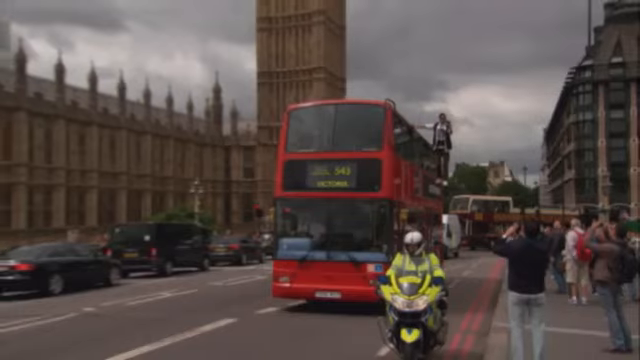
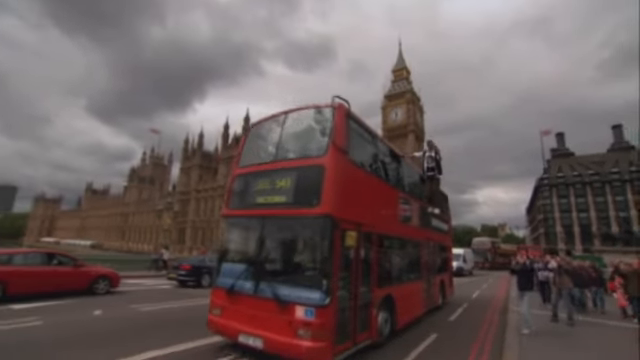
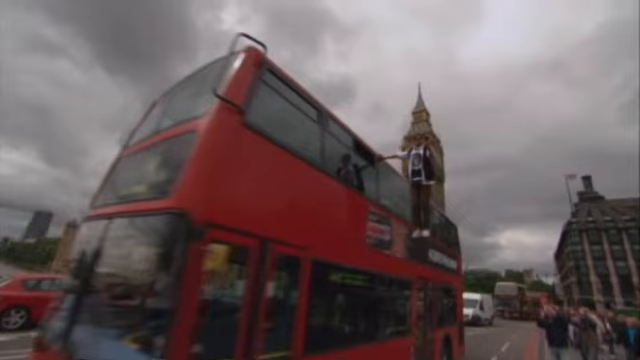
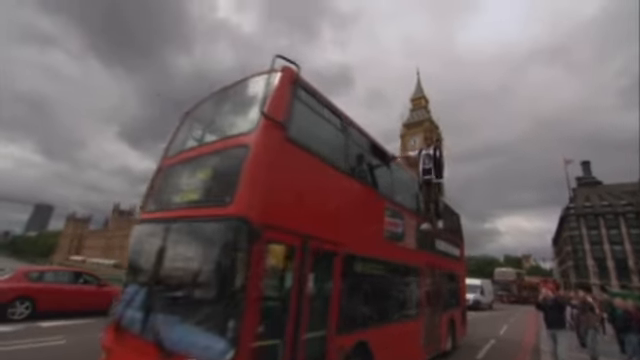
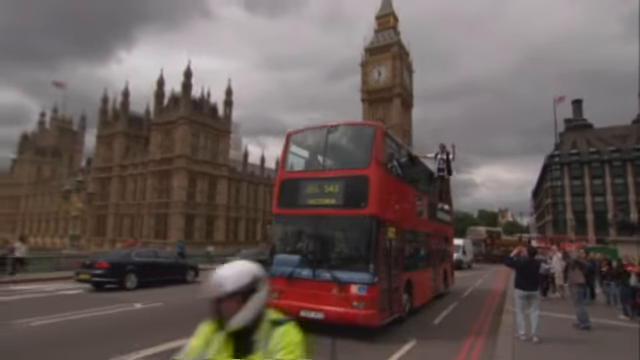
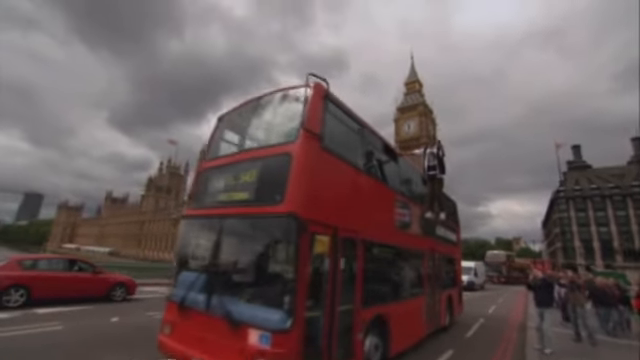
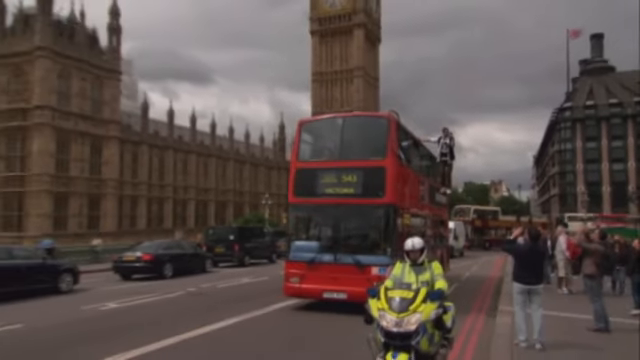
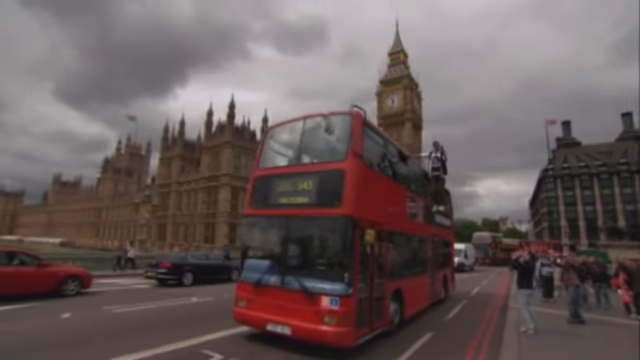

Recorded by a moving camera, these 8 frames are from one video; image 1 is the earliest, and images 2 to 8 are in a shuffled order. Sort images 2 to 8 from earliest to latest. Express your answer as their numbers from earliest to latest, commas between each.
7, 5, 8, 2, 6, 4, 3
